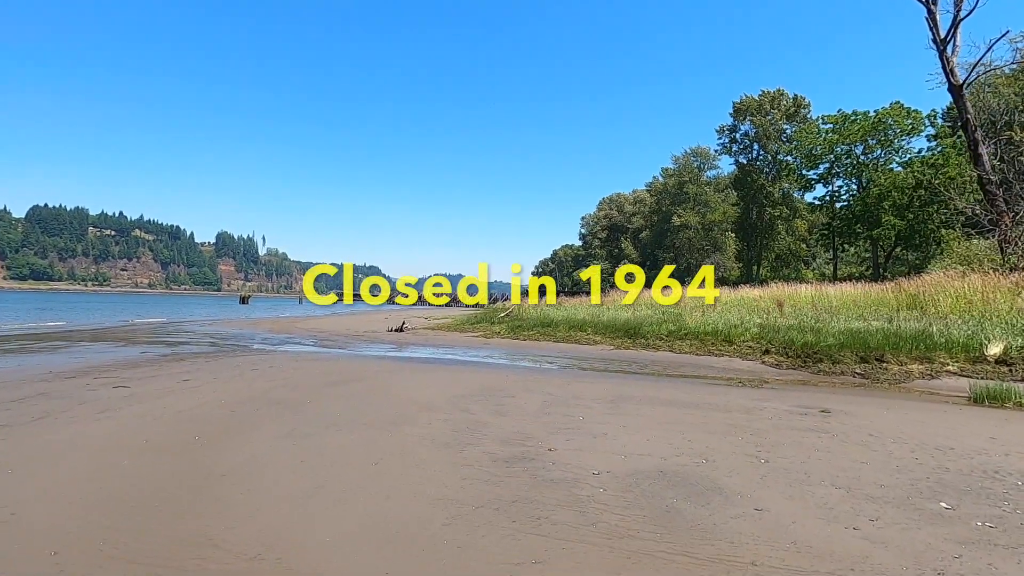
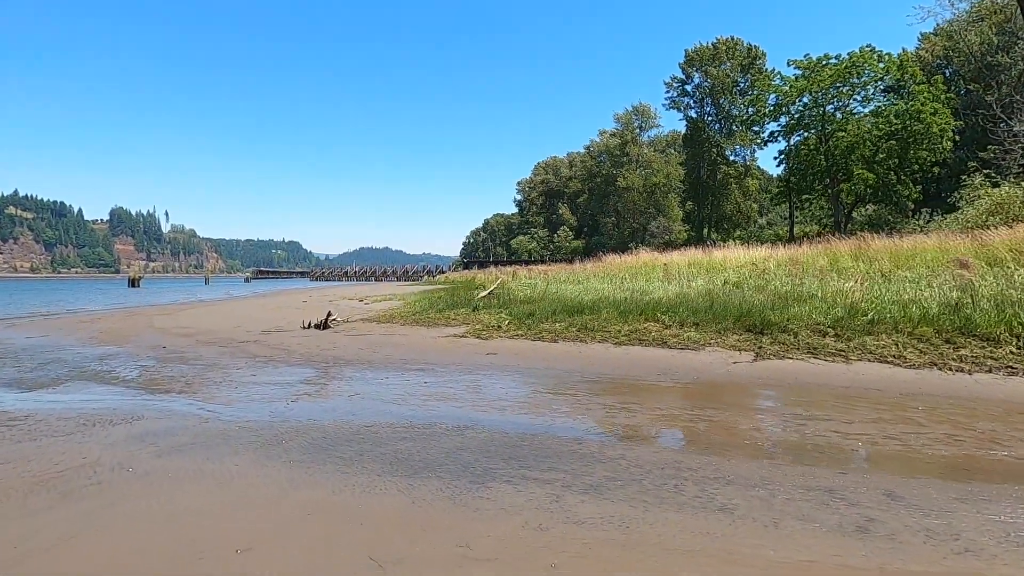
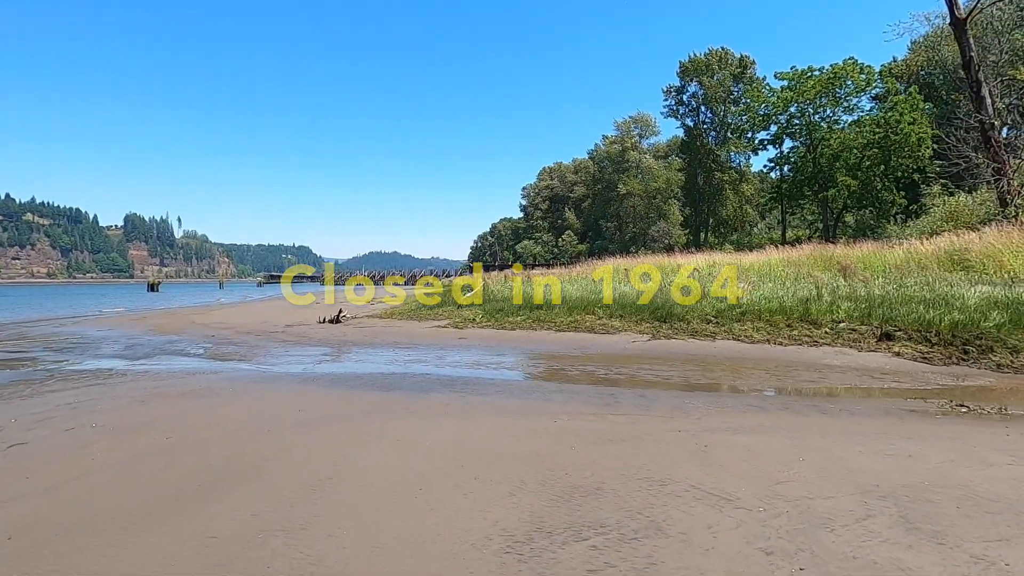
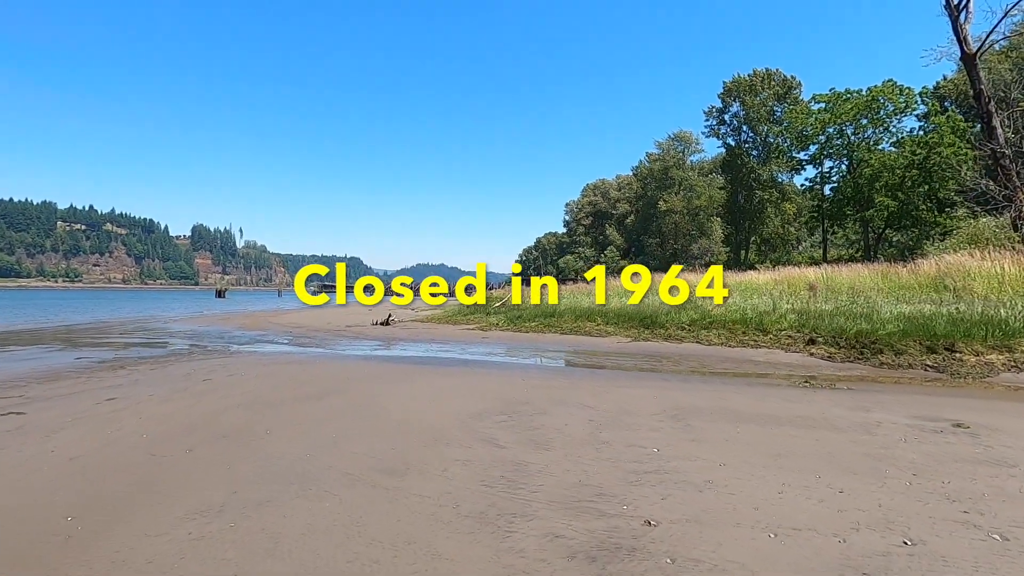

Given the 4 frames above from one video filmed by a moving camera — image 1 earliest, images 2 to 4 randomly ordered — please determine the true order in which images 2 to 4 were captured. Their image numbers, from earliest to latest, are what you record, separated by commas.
4, 3, 2
